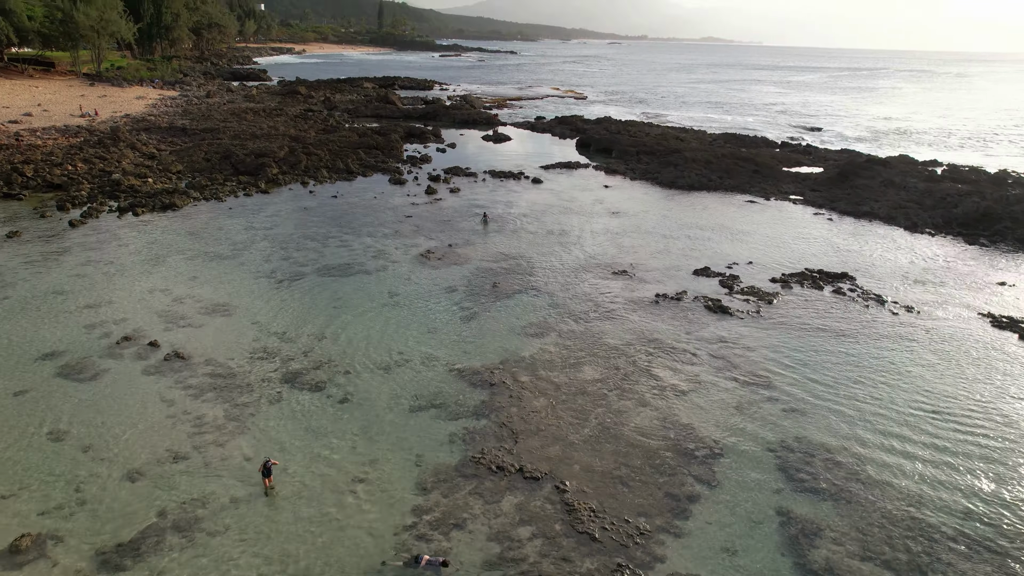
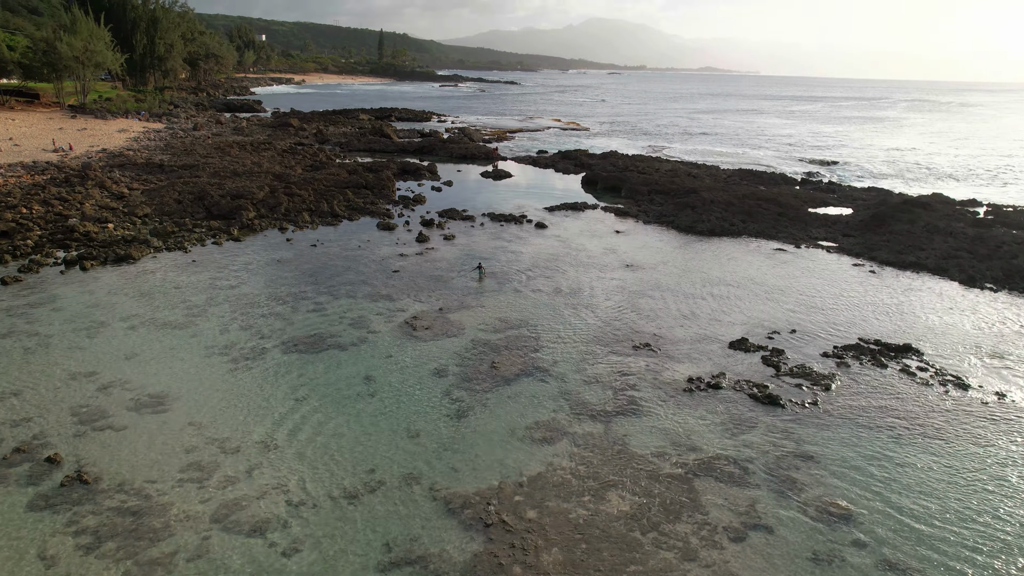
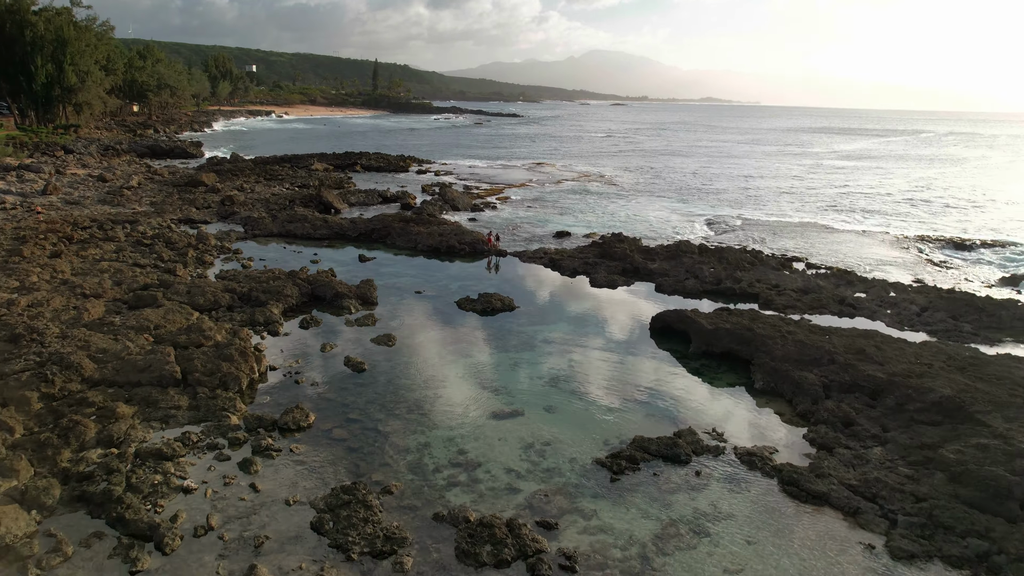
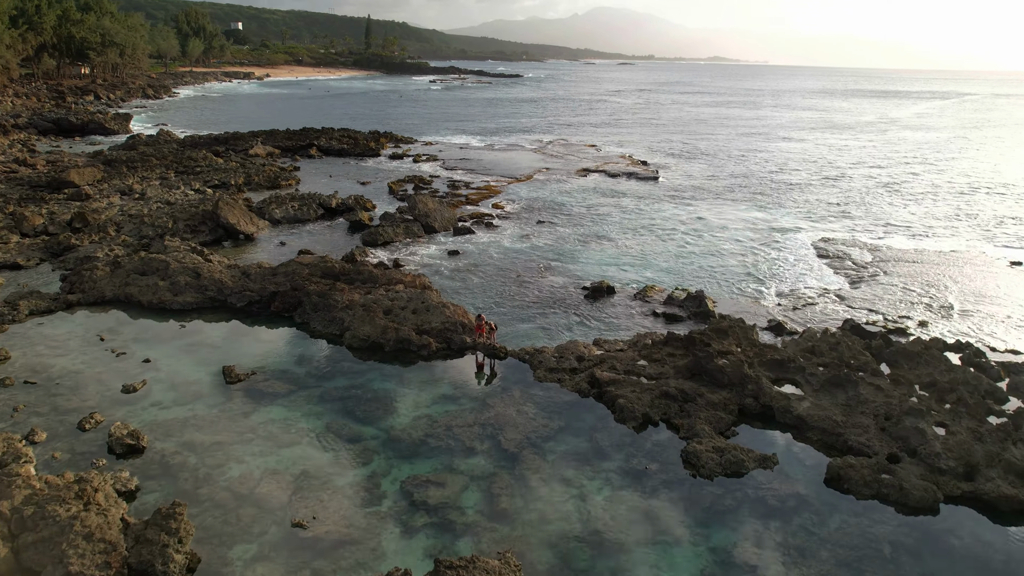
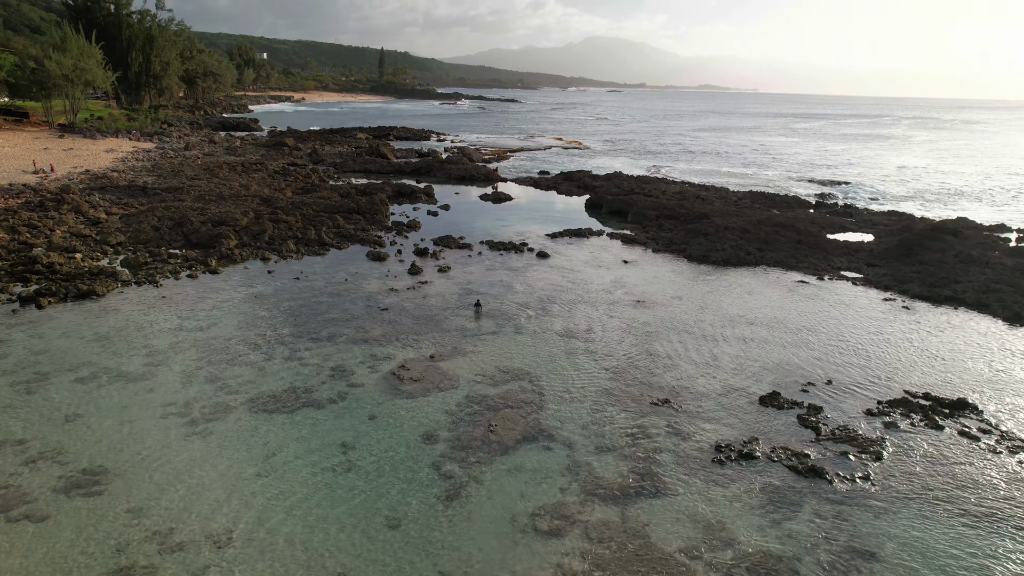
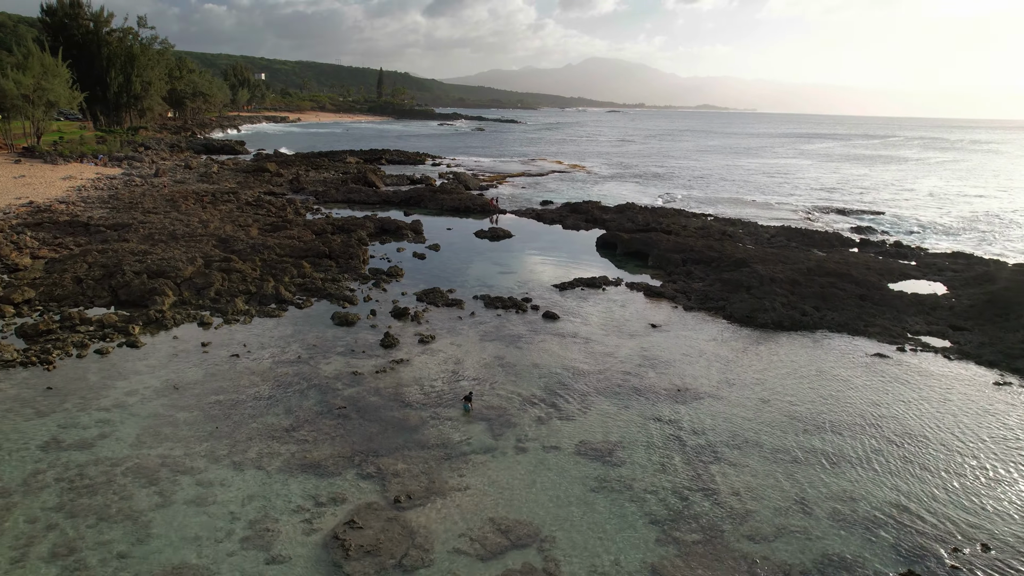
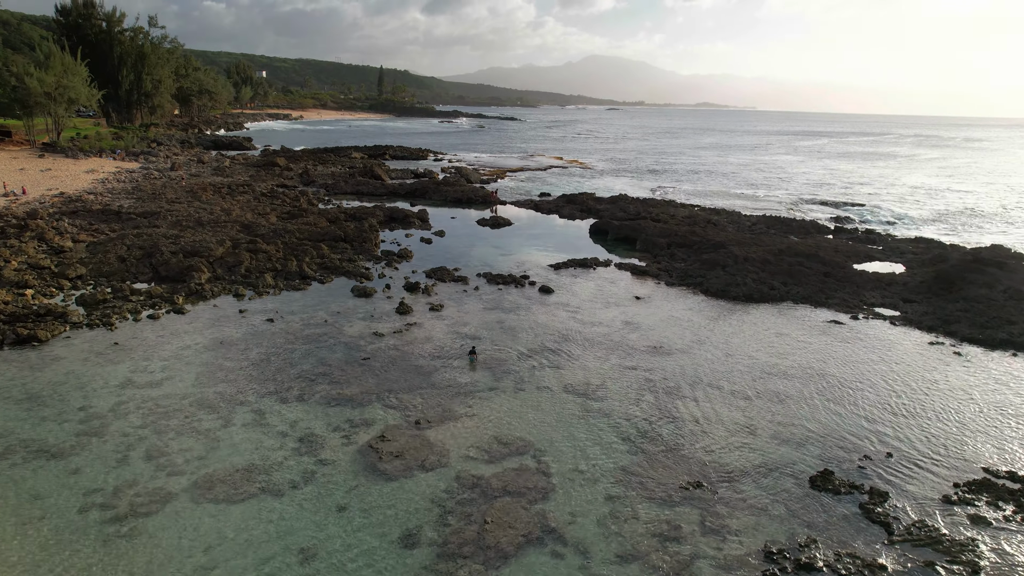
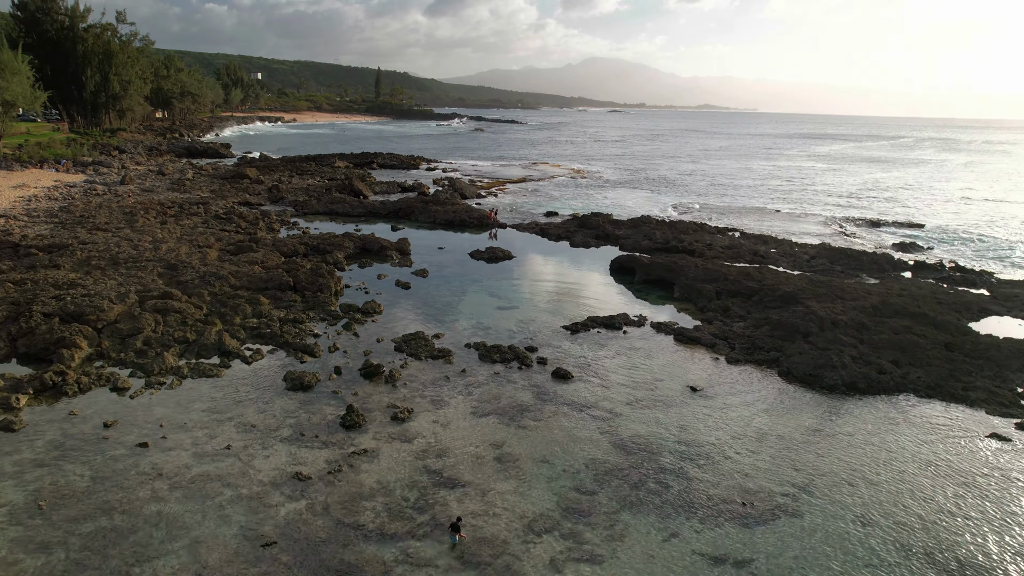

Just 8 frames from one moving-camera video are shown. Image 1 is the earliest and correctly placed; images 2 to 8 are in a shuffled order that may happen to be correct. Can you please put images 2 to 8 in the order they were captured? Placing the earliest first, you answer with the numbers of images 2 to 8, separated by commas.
2, 5, 7, 6, 8, 3, 4
